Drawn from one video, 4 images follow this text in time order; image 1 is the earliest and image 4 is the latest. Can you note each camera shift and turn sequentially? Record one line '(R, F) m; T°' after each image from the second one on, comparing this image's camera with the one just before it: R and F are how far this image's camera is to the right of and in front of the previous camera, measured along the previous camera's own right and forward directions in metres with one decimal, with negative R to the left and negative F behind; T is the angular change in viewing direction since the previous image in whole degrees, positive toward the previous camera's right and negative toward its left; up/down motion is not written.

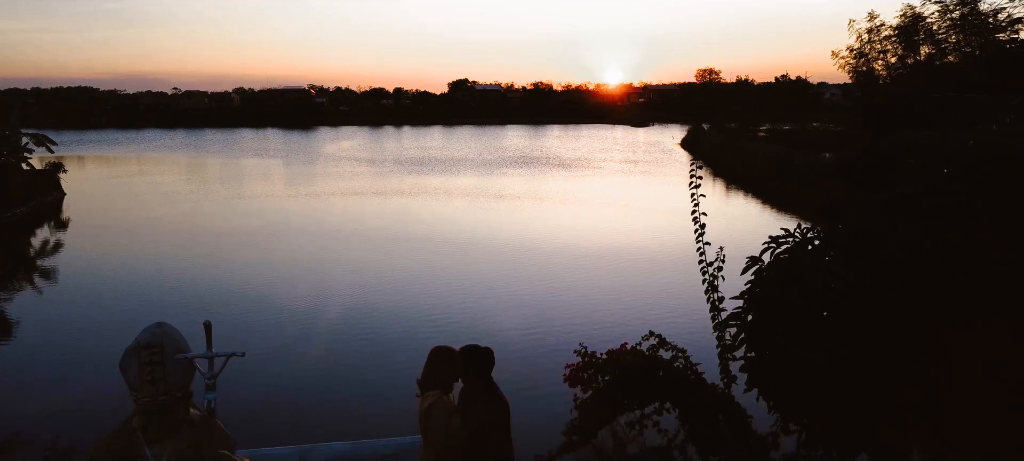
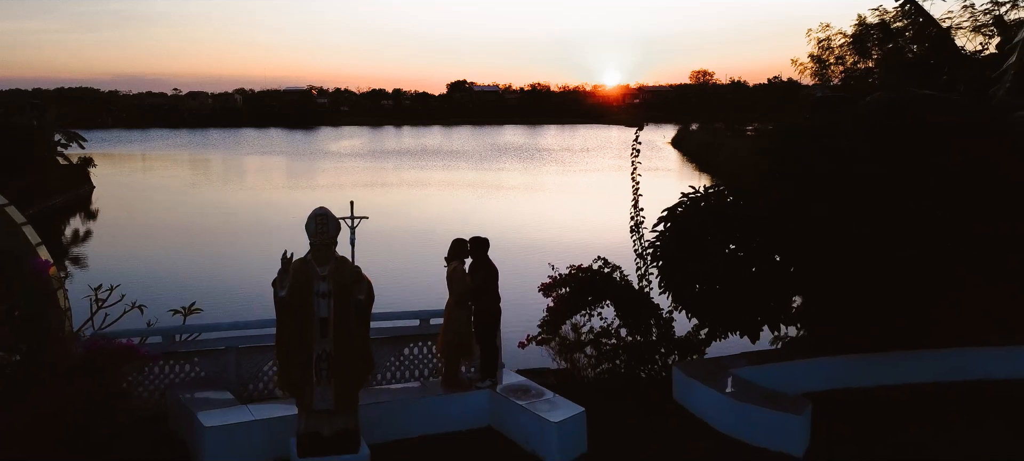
(+0.1, -2.4) m; 0°
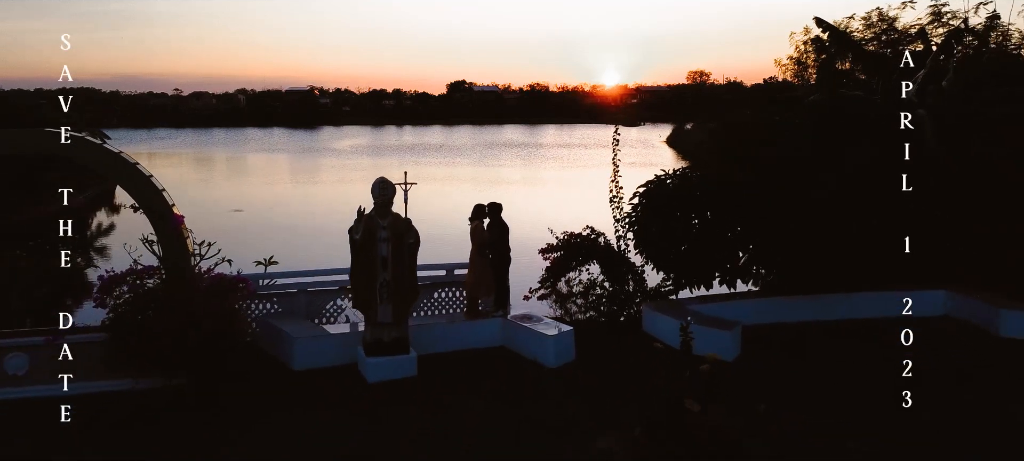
(-0.1, -1.8) m; 0°
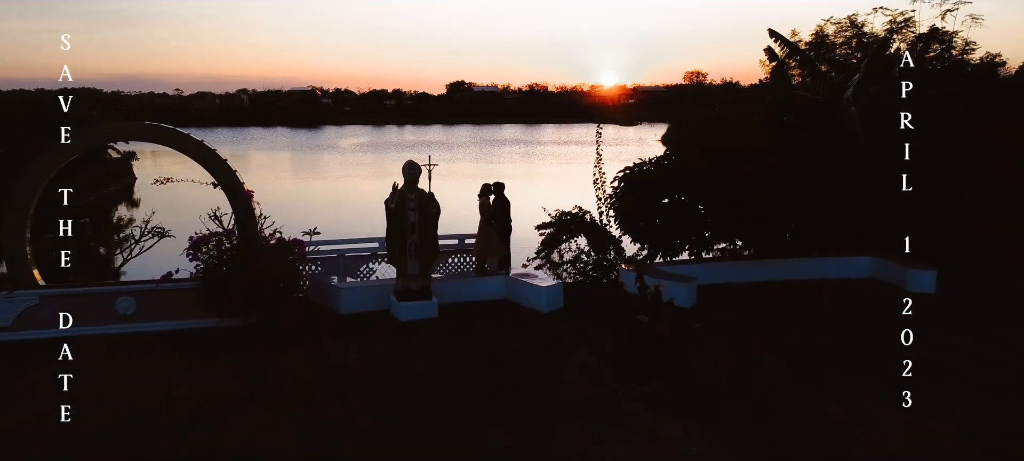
(0.0, -1.8) m; 0°
